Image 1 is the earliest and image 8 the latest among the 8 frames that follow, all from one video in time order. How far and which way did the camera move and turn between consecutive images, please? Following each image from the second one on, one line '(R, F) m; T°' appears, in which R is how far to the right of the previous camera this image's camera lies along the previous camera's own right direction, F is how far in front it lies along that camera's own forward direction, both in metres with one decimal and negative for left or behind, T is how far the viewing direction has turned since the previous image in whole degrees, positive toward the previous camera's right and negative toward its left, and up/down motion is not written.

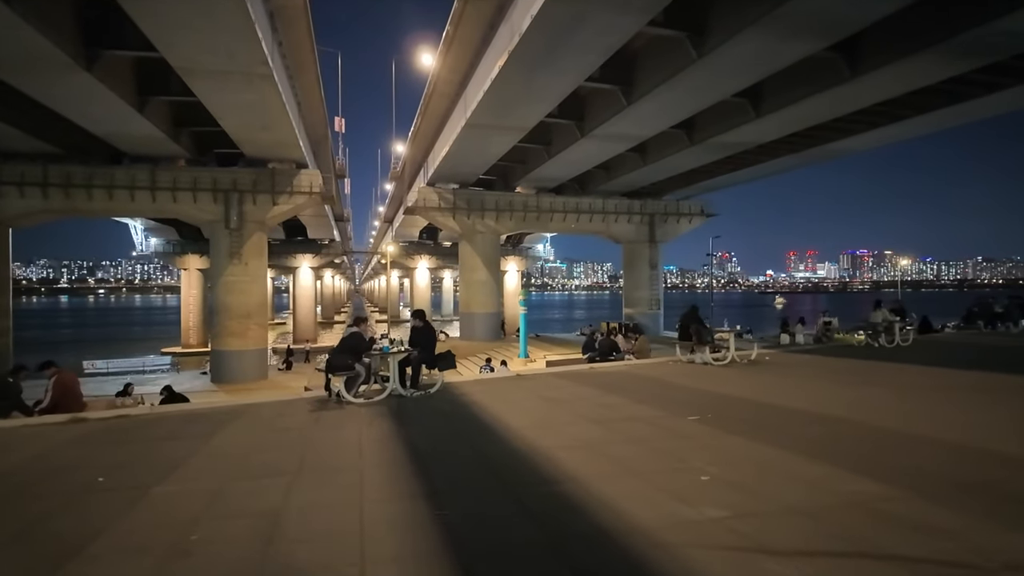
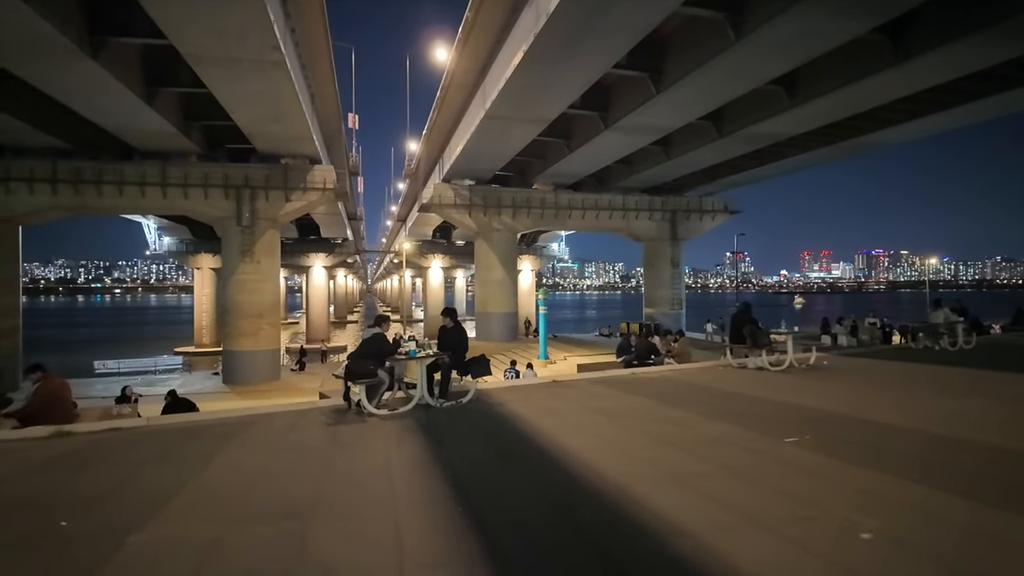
(-0.3, +0.8) m; -1°
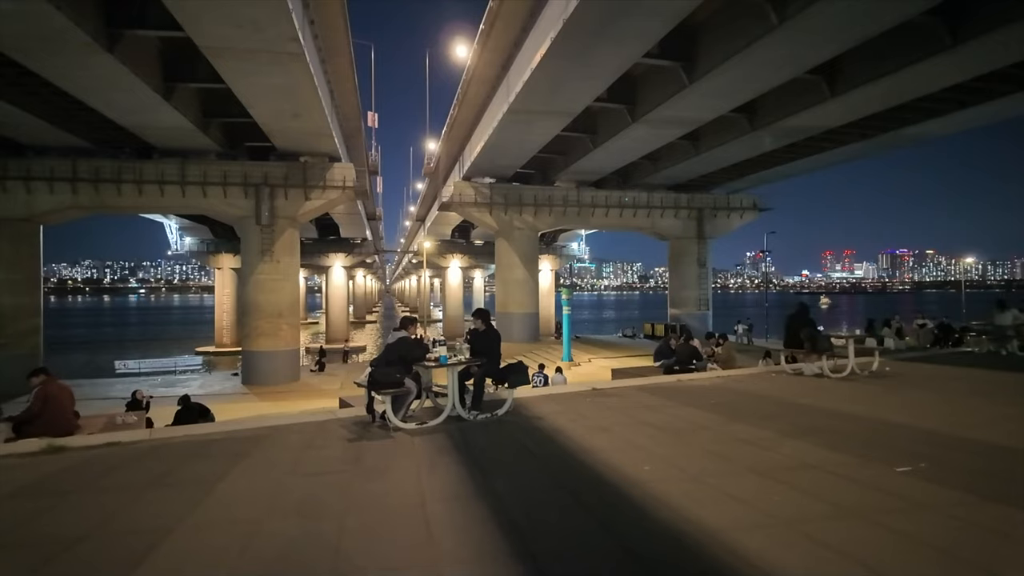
(-0.2, +0.6) m; -2°
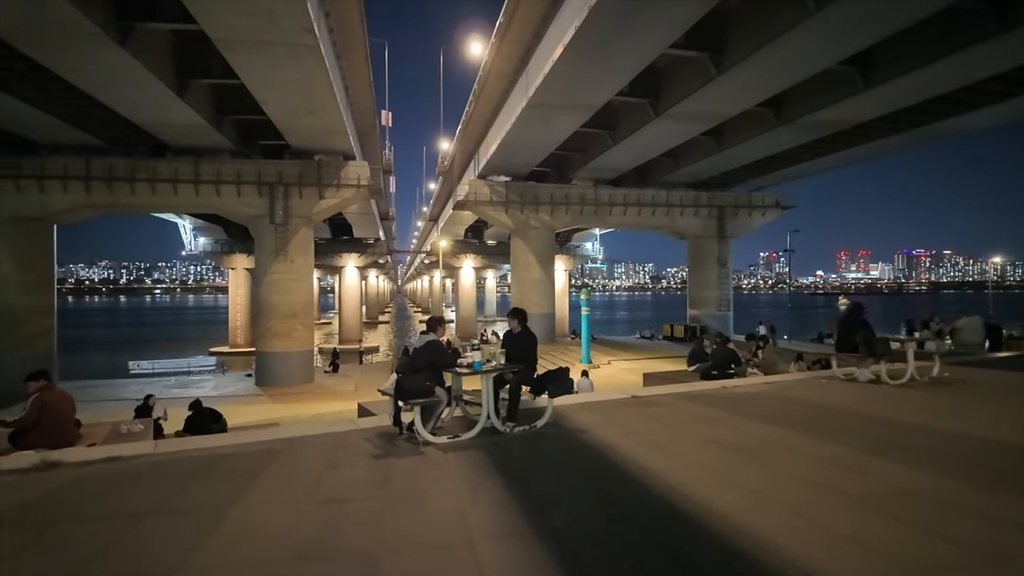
(-0.2, +0.5) m; -1°
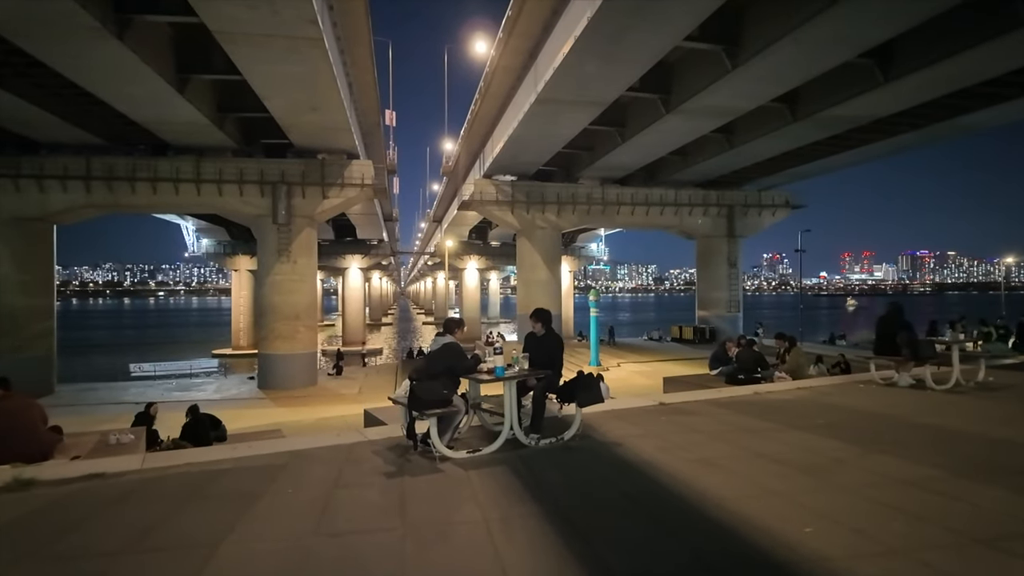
(-0.1, +0.4) m; 0°
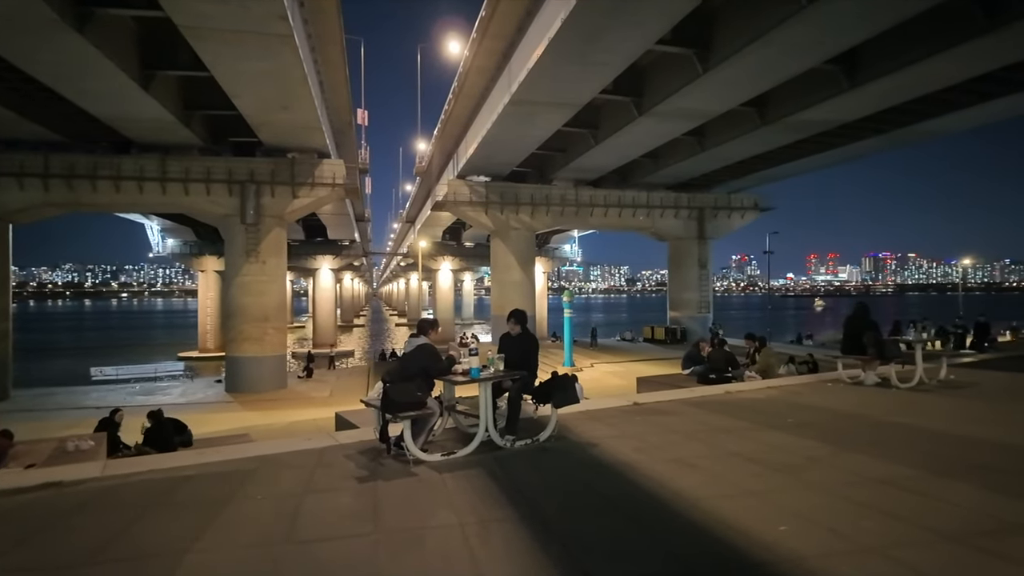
(0.0, 0.0) m; +3°
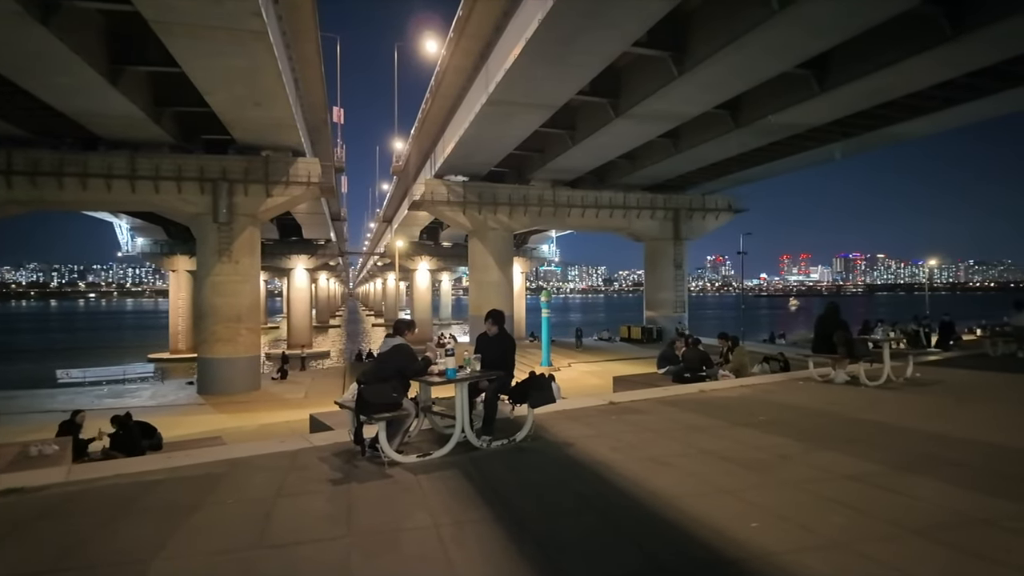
(0.0, 0.0) m; +2°
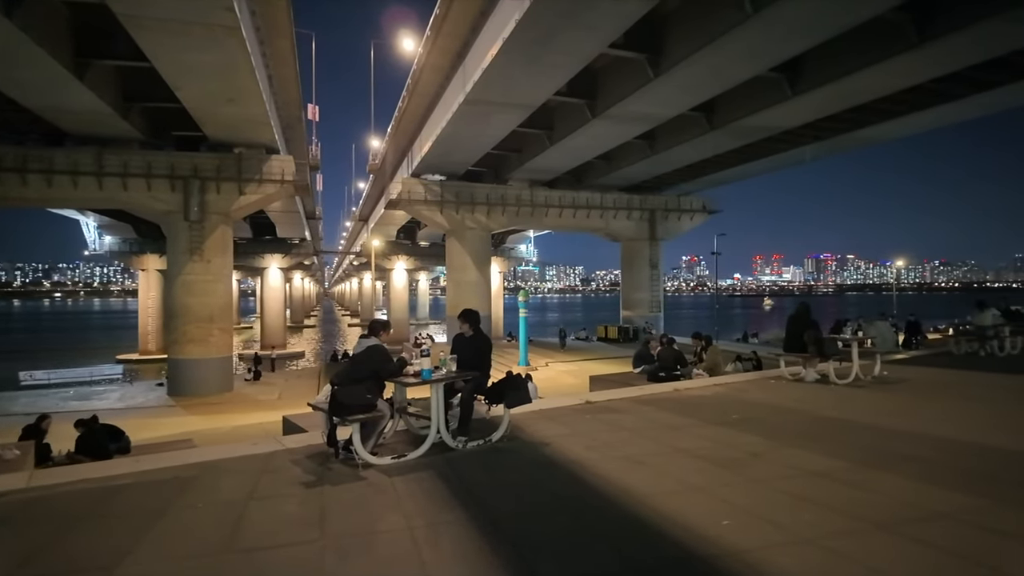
(0.0, 0.0) m; +2°
